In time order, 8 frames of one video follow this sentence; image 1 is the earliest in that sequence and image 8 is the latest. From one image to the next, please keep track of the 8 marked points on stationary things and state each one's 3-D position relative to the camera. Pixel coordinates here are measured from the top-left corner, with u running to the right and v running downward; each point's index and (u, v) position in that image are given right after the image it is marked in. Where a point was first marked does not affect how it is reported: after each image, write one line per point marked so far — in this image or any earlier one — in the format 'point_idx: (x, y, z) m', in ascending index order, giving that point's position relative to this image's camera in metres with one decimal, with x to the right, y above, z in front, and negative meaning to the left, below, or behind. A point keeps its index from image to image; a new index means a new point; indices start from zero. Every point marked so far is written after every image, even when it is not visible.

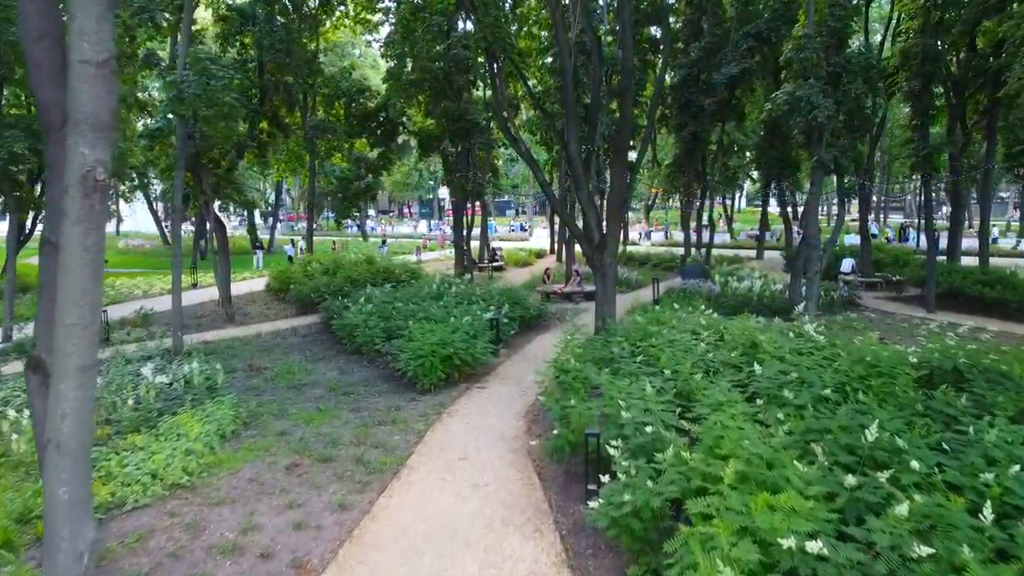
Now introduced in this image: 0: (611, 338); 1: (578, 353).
0: (+0.8, -0.4, +9.9) m
1: (+0.5, -0.5, +9.0) m
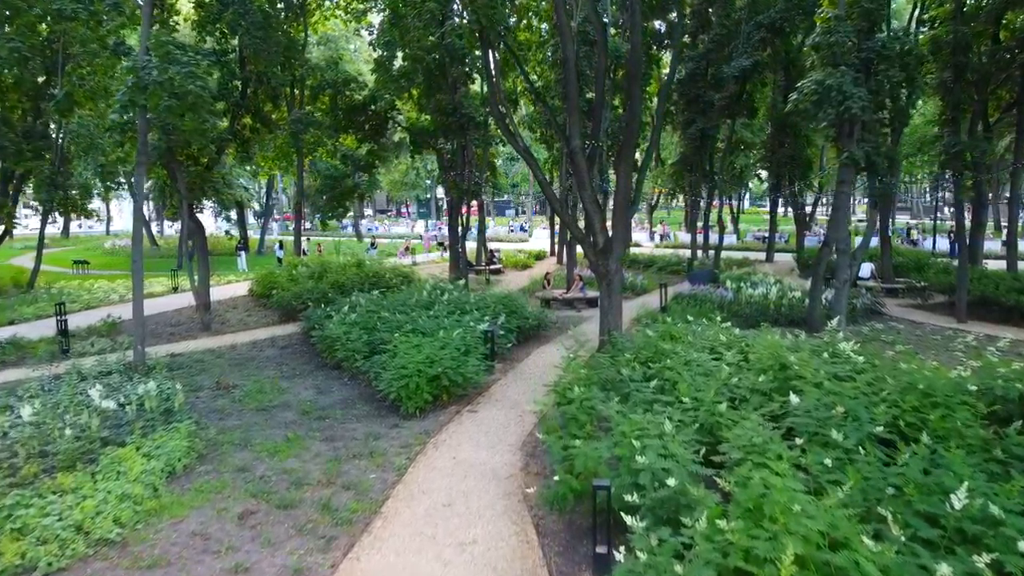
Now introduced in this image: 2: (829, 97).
0: (+0.8, -0.5, +8.8) m
1: (+0.5, -0.6, +7.9) m
2: (+2.5, +1.5, +9.2) m
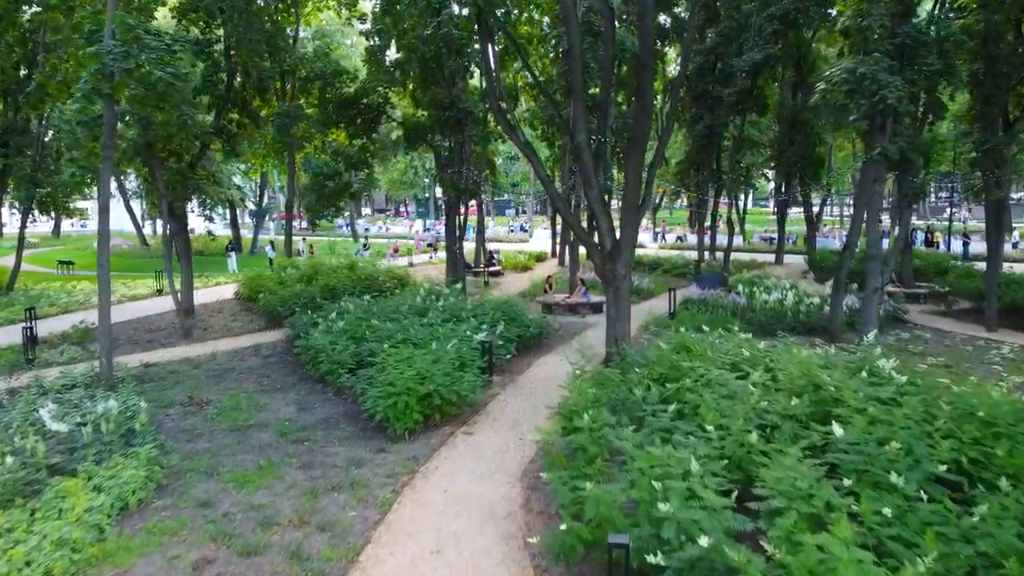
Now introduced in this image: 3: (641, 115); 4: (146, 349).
0: (+0.8, -0.6, +8.0) m
1: (+0.5, -0.6, +7.1) m
2: (+2.5, +1.4, +8.4) m
3: (+1.1, +1.5, +10.2) m
4: (-3.8, -0.6, +12.3) m
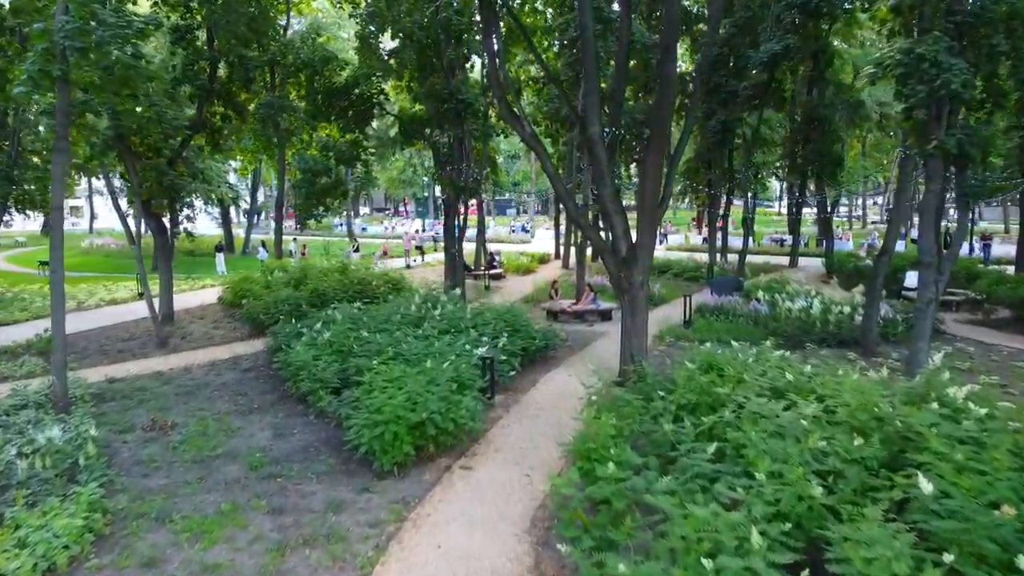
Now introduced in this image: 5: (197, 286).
0: (+0.8, -0.7, +6.9) m
1: (+0.5, -0.7, +6.0) m
2: (+2.5, +1.4, +7.3) m
3: (+1.2, +1.4, +9.2) m
4: (-3.8, -0.7, +11.3) m
5: (-5.0, 0.0, +18.7) m
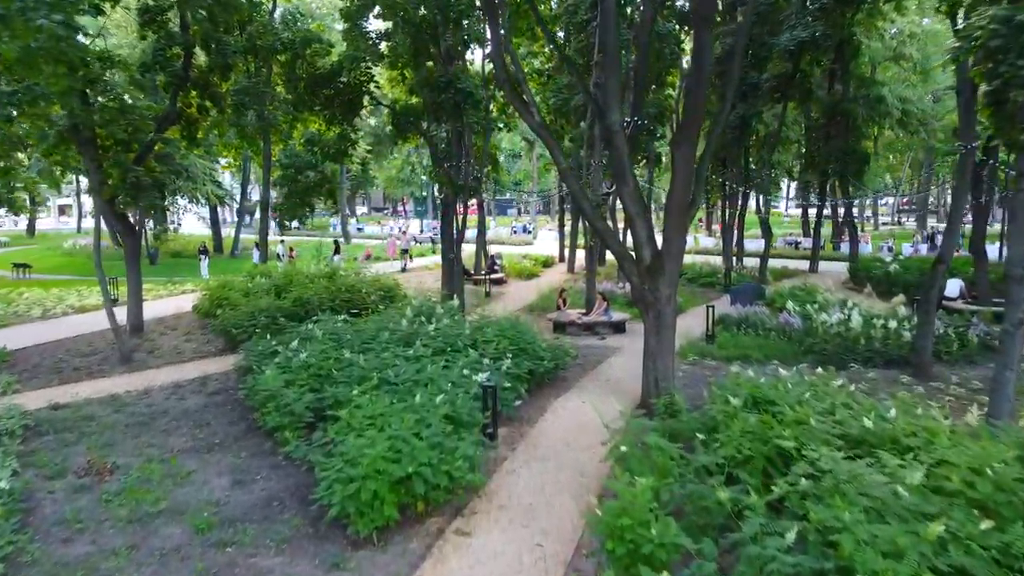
0: (+0.9, -0.8, +5.6) m
1: (+0.5, -0.8, +4.7) m
2: (+2.6, +1.3, +6.0) m
3: (+1.2, +1.3, +7.9) m
4: (-3.8, -0.8, +9.9) m
5: (-5.0, 0.0, +17.4) m
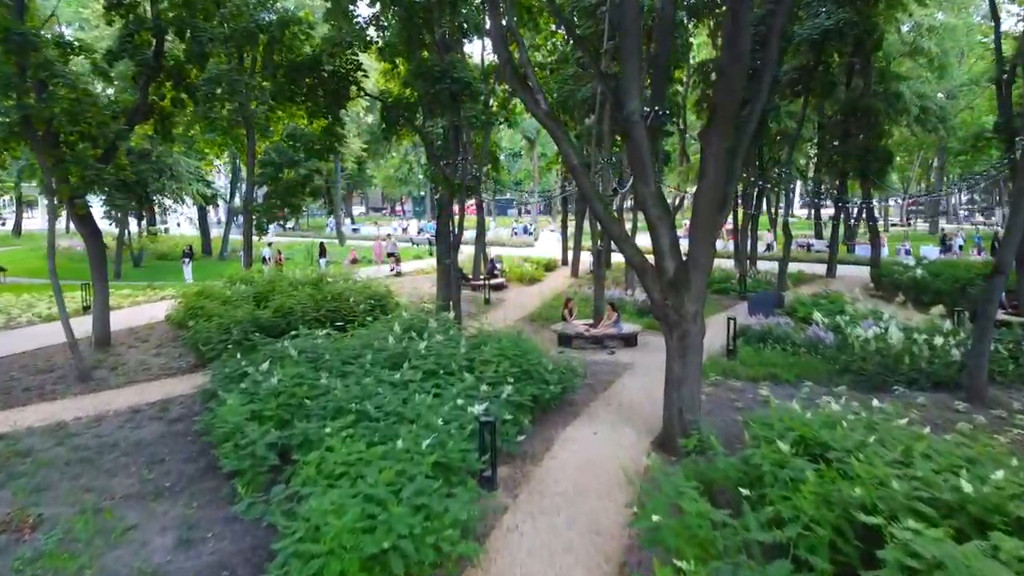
0: (+0.9, -0.9, +4.5) m
1: (+0.6, -0.9, +3.6) m
2: (+2.6, +1.2, +4.9) m
3: (+1.2, +1.2, +6.7) m
4: (-3.8, -0.9, +8.8) m
5: (-5.0, -0.1, +16.3) m
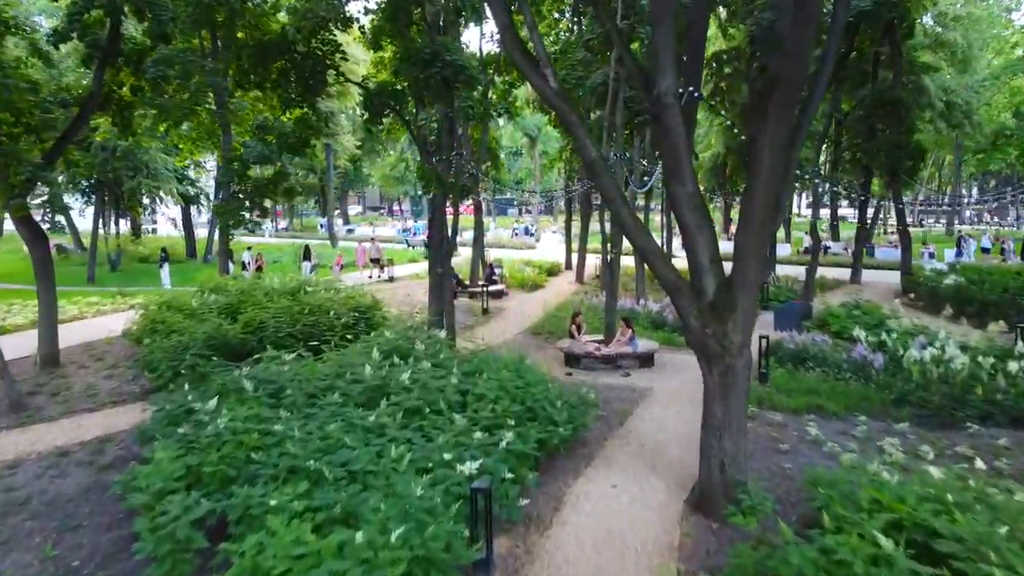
0: (+0.9, -1.0, +3.1) m
1: (+0.6, -1.0, +2.2) m
2: (+2.6, +1.0, +3.5) m
3: (+1.2, +1.1, +5.4) m
4: (-3.8, -1.0, +7.4) m
5: (-5.0, -0.2, +14.9) m
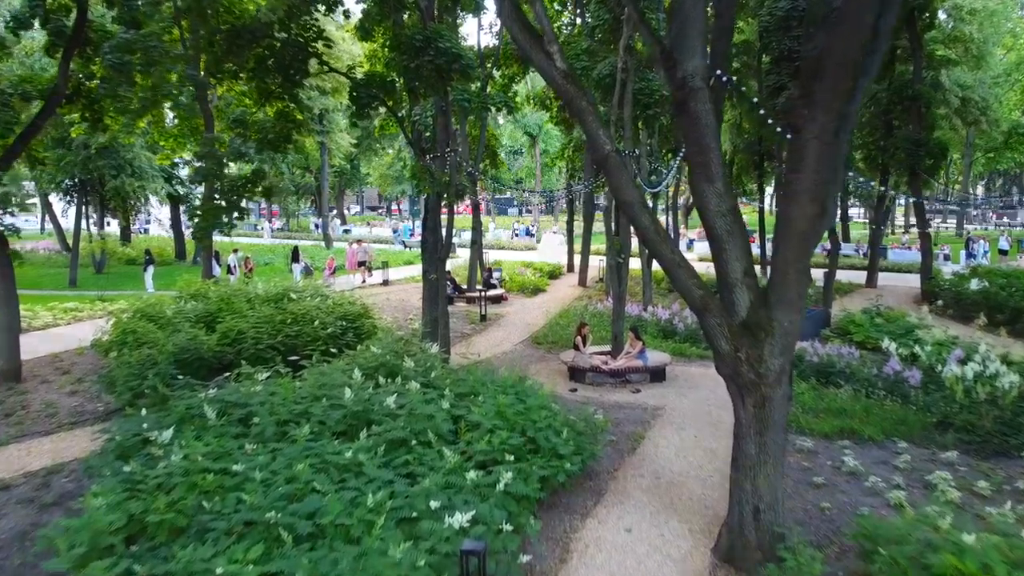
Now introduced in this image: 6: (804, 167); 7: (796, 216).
0: (+0.9, -1.0, +2.3) m
1: (+0.6, -1.1, +1.4) m
2: (+2.6, +1.0, +2.7) m
3: (+1.2, +1.0, +4.5) m
4: (-3.8, -1.1, +6.6) m
5: (-5.0, -0.3, +14.1) m
6: (+1.2, +0.5, +4.7) m
7: (+1.1, +0.3, +4.7) m
